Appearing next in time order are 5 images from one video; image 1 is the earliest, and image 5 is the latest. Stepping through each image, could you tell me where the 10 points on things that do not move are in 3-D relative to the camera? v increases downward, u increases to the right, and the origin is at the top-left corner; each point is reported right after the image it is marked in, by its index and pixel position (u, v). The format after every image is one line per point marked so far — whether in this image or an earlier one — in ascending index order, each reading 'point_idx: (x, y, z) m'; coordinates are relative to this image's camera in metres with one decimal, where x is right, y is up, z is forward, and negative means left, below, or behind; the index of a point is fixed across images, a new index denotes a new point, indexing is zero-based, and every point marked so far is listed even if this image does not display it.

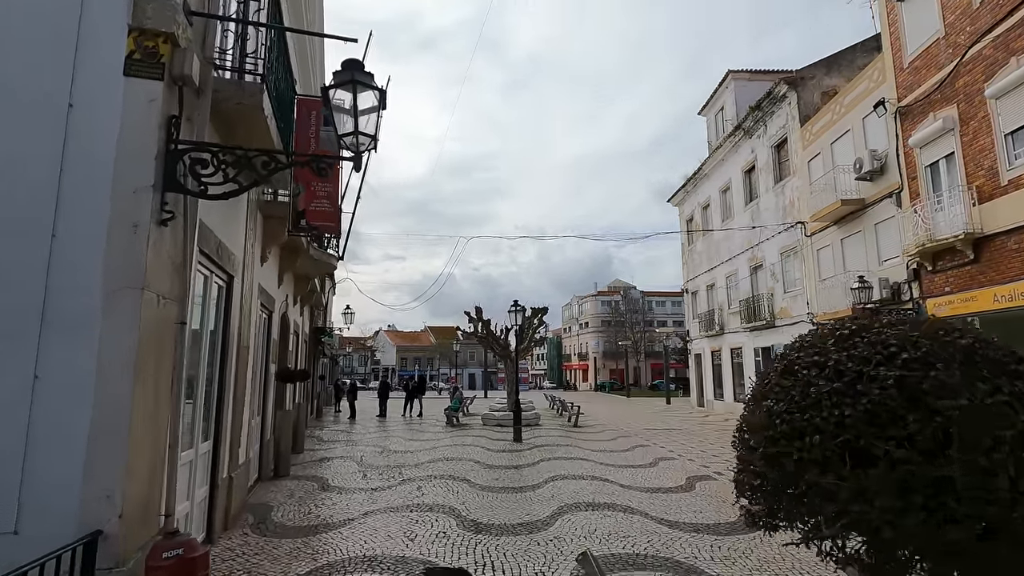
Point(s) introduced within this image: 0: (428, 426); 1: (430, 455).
0: (-2.9, -4.8, +18.5) m
1: (-1.7, -3.4, +11.0) m
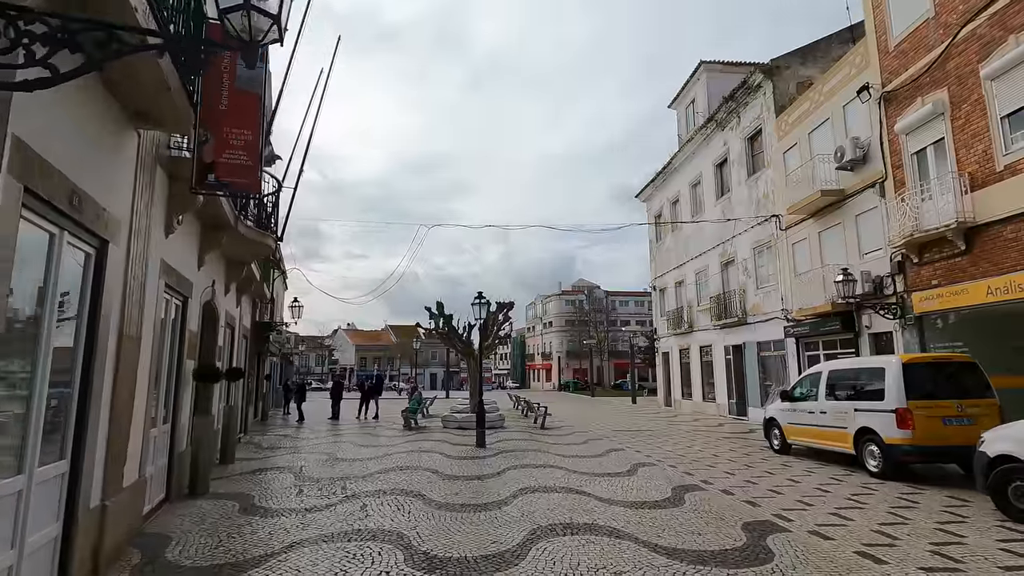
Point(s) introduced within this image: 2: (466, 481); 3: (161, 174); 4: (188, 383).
0: (-4.2, -4.5, +17.2) m
1: (-2.4, -3.2, +9.7) m
2: (-0.7, -2.9, +8.1) m
3: (-3.6, +1.2, +5.5) m
4: (-4.6, -1.4, +7.5) m
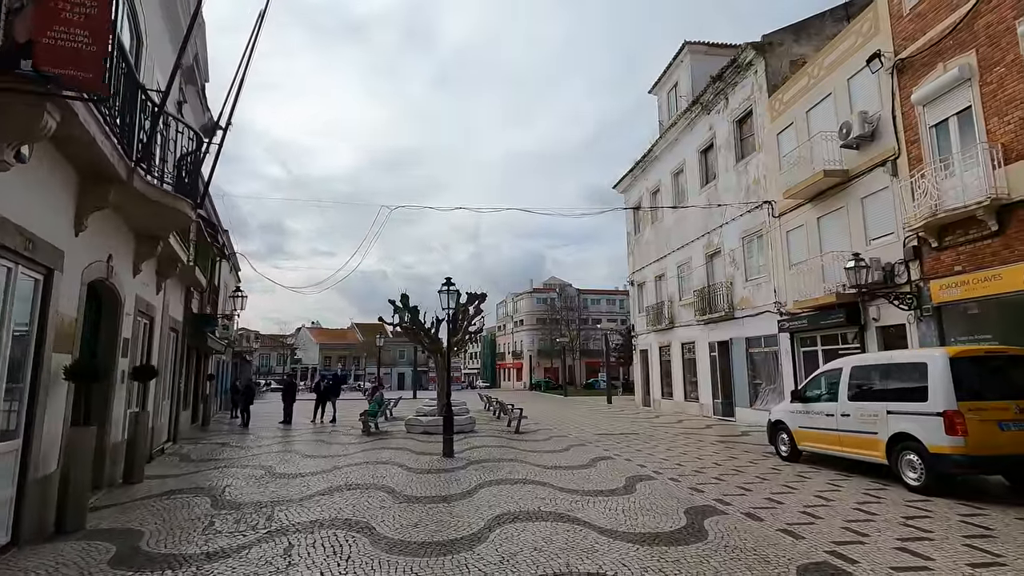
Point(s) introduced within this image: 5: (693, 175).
0: (-5.0, -4.2, +15.4) m
1: (-2.8, -2.9, +8.0) m
2: (-1.0, -2.6, +6.5) m
3: (-3.7, +1.5, +3.7) m
4: (-4.8, -1.1, +5.7) m
5: (+6.7, +4.2, +20.0) m
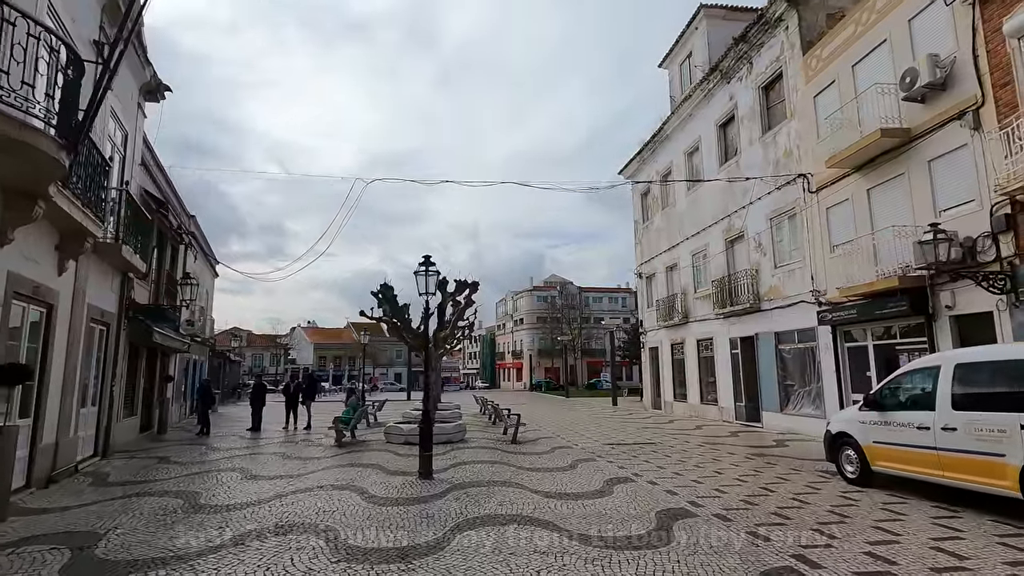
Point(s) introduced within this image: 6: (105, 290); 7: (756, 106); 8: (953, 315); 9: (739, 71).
0: (-5.1, -3.9, +13.3) m
1: (-2.9, -2.6, +6.0) m
2: (-1.1, -2.3, +4.5) m
3: (-3.8, +1.8, +1.7) m
4: (-4.9, -0.7, +3.7) m
5: (+6.6, +4.6, +17.9) m
6: (-7.8, 0.0, +10.3) m
7: (+7.0, +5.3, +15.4) m
8: (+7.7, -0.5, +9.4) m
9: (+6.9, +6.6, +16.3) m
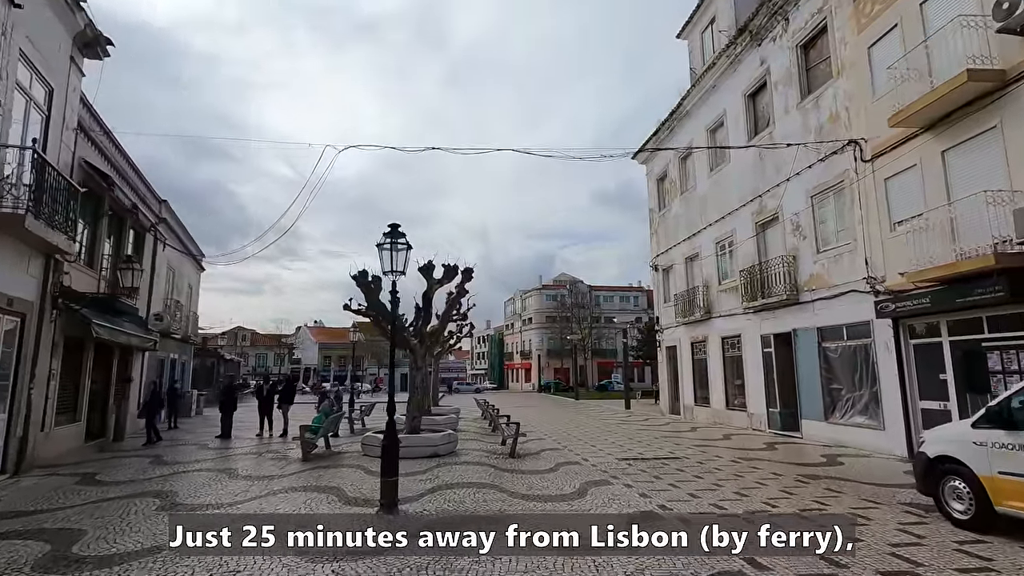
0: (-5.1, -3.6, +11.5) m
1: (-3.0, -2.3, +4.1) m
2: (-1.3, -2.0, +2.6) m
3: (-4.1, +2.1, -0.2) m
4: (-5.1, -0.5, +1.9) m
5: (+6.7, +4.8, +15.9) m
6: (-7.9, +0.3, +8.5) m
7: (+7.1, +5.5, +13.3) m
8: (+7.6, -0.2, +7.3) m
9: (+6.9, +6.9, +14.2) m
